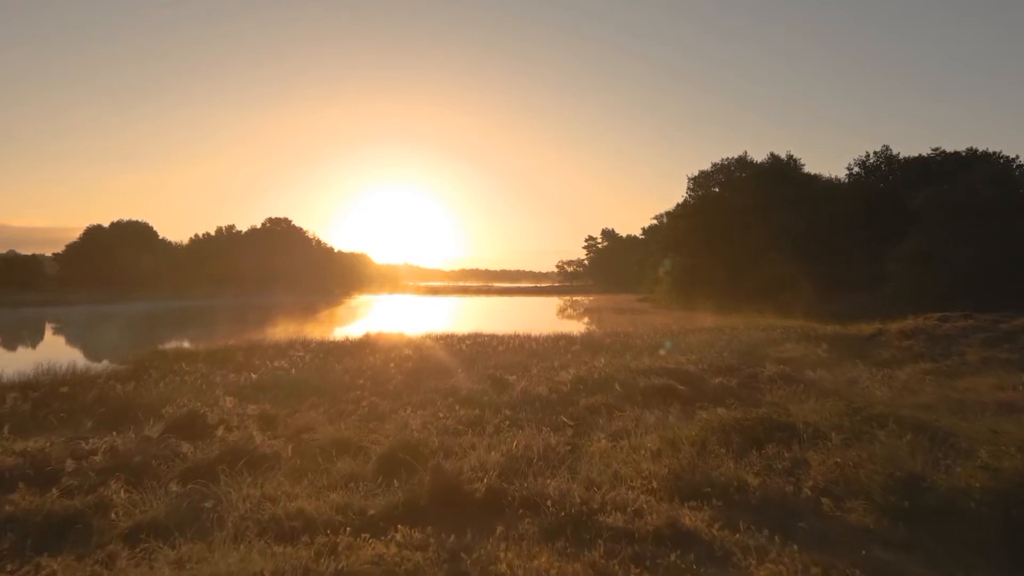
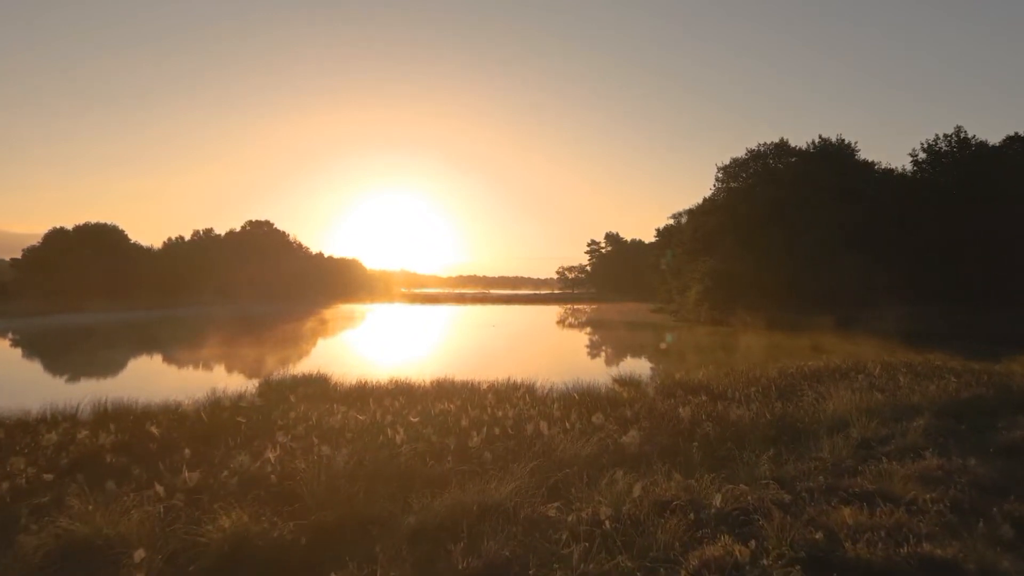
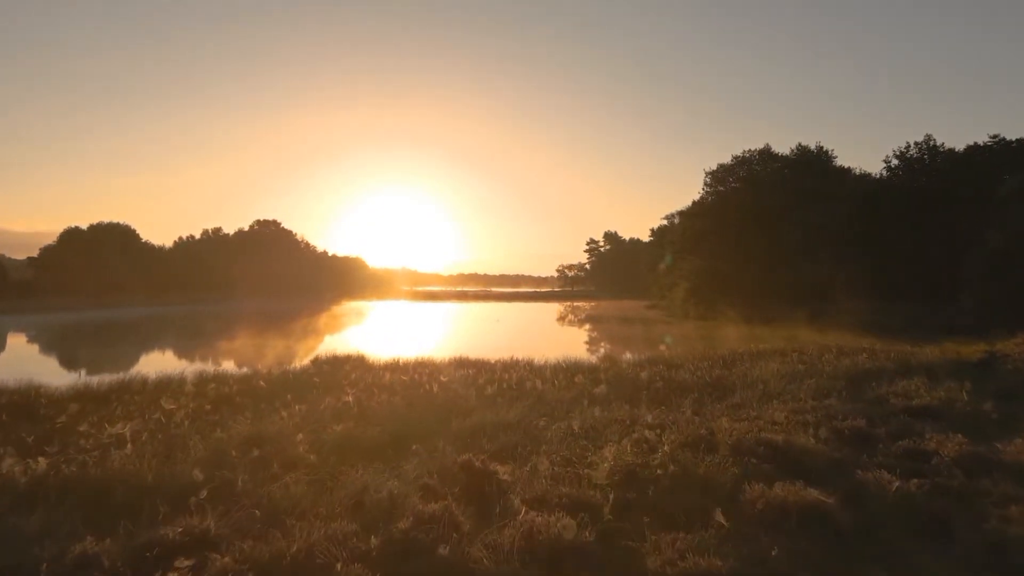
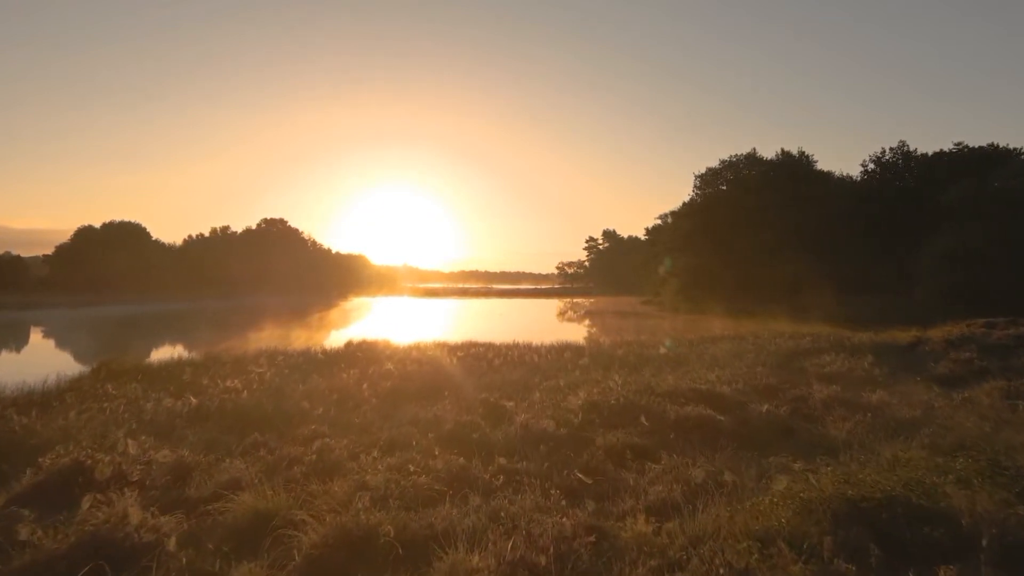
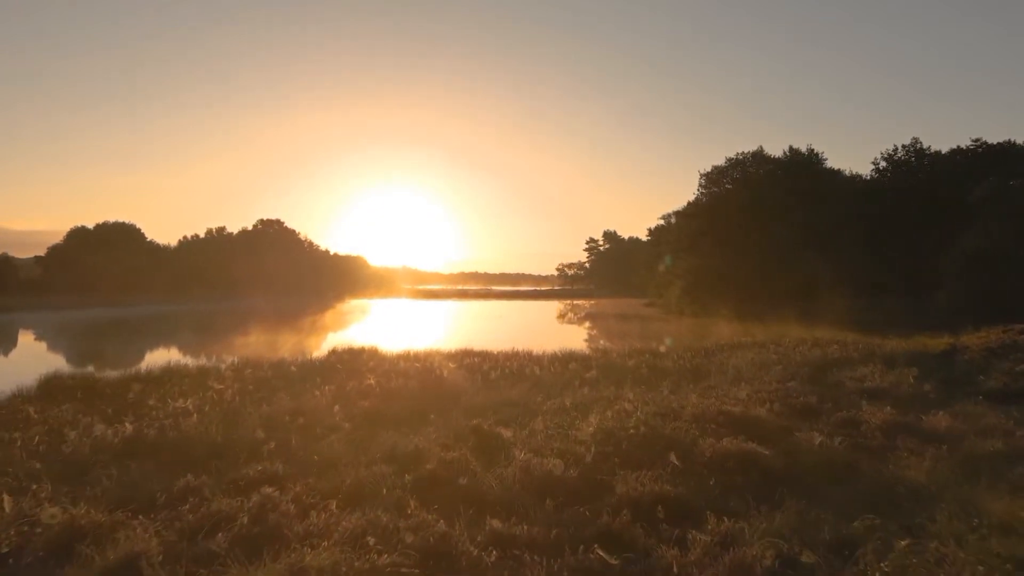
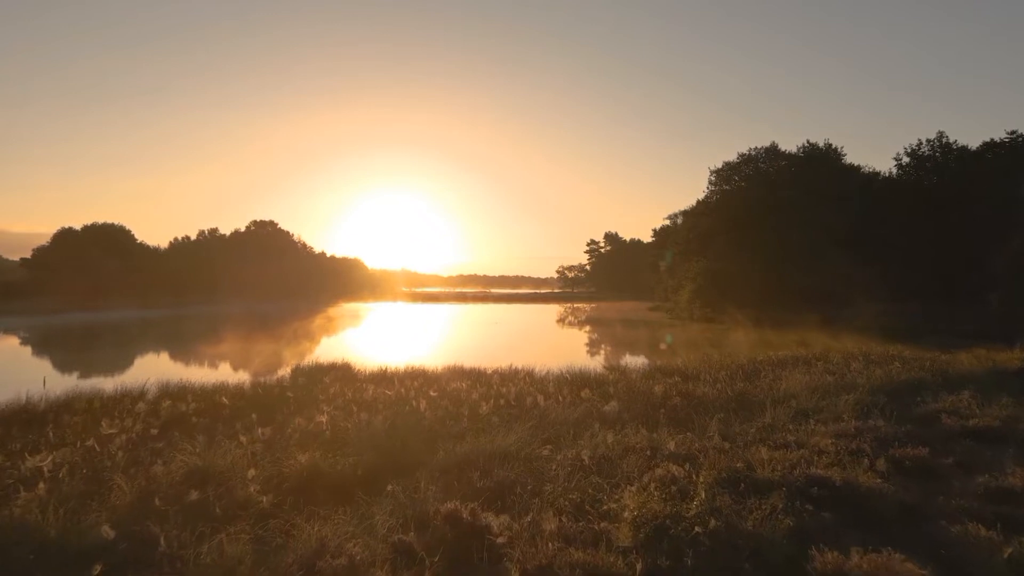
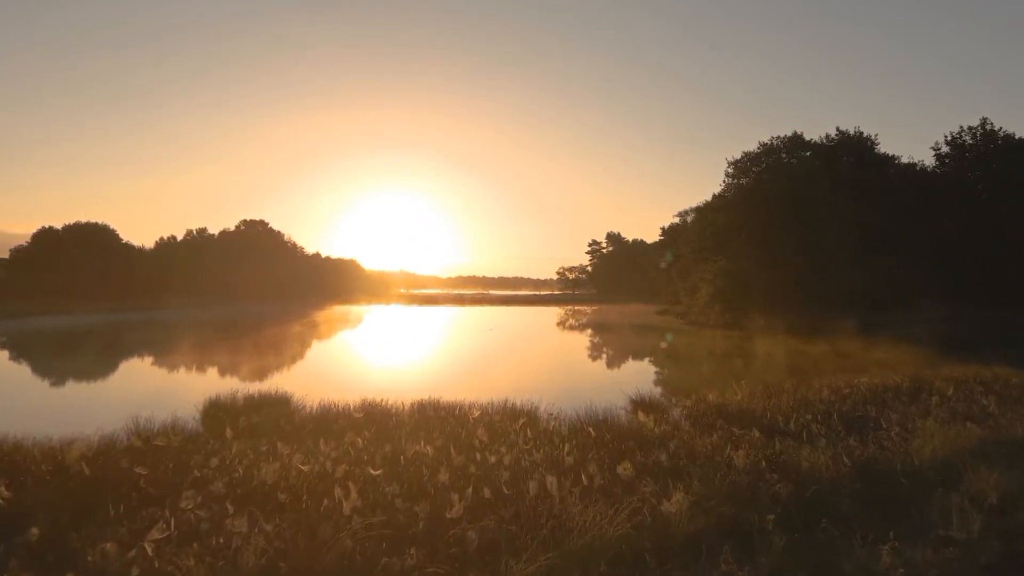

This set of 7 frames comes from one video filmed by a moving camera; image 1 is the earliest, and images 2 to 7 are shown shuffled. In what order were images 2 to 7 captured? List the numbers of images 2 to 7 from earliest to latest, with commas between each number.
4, 5, 3, 6, 2, 7
